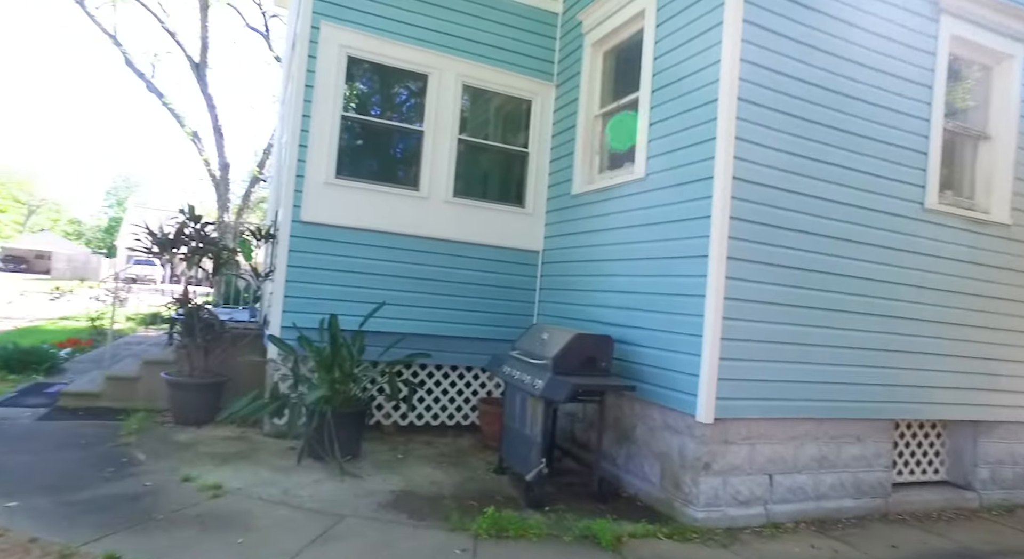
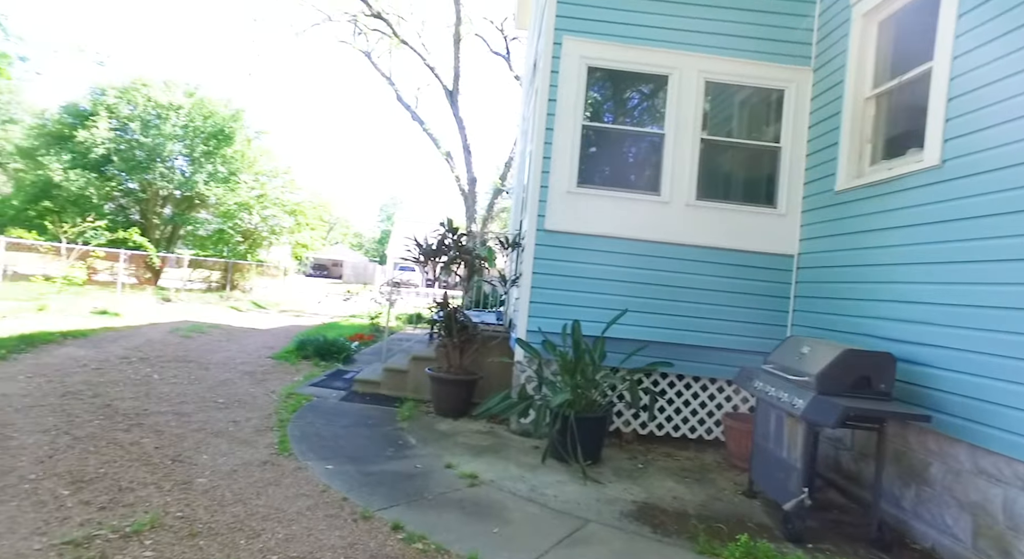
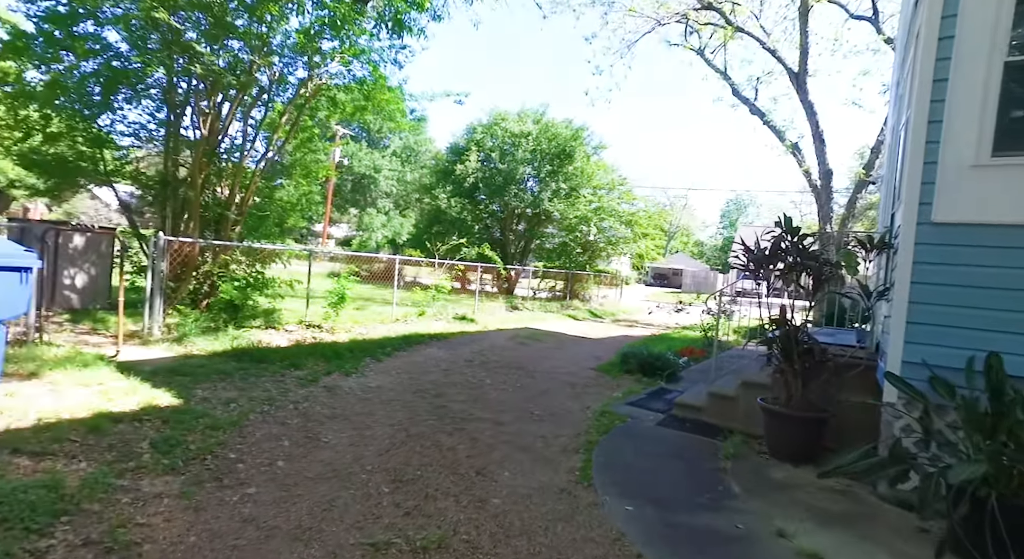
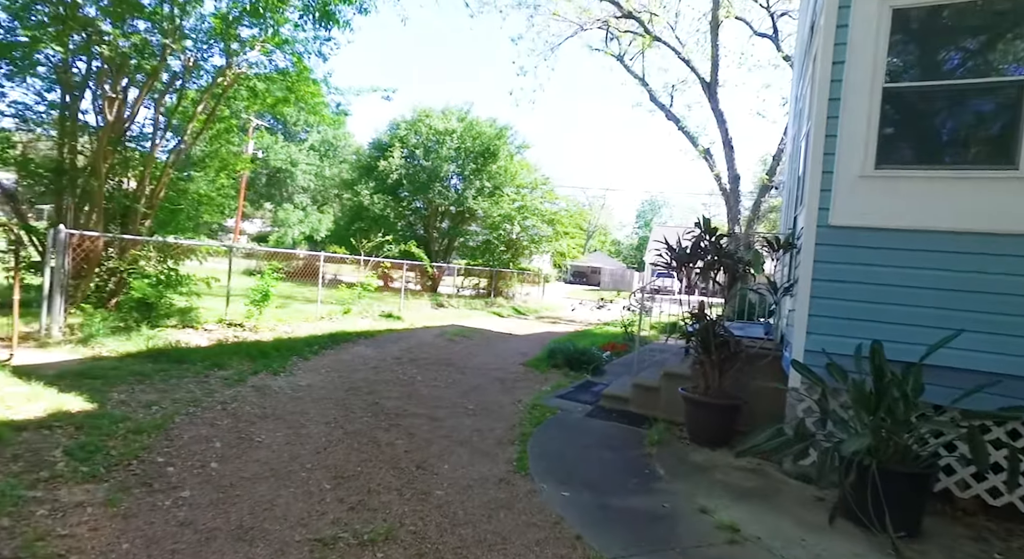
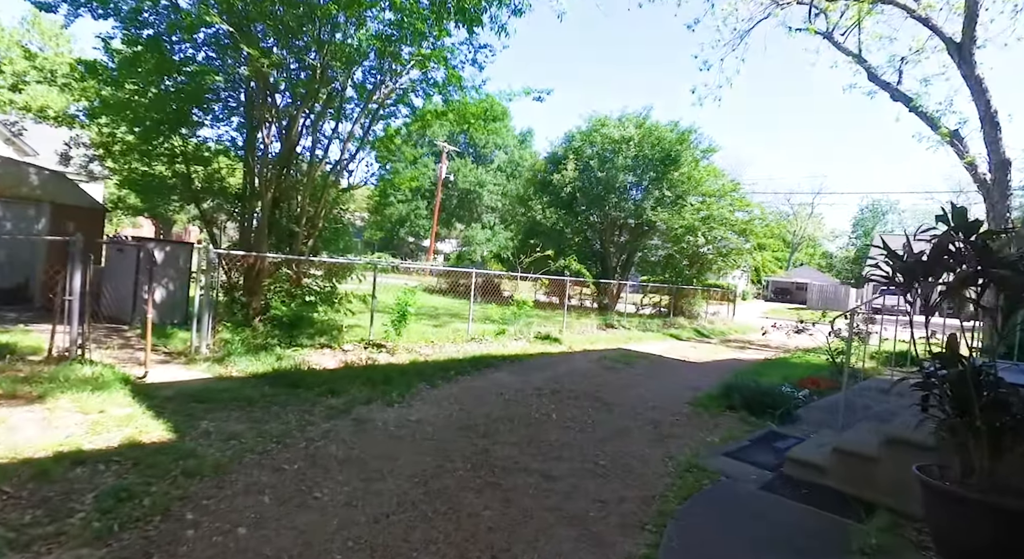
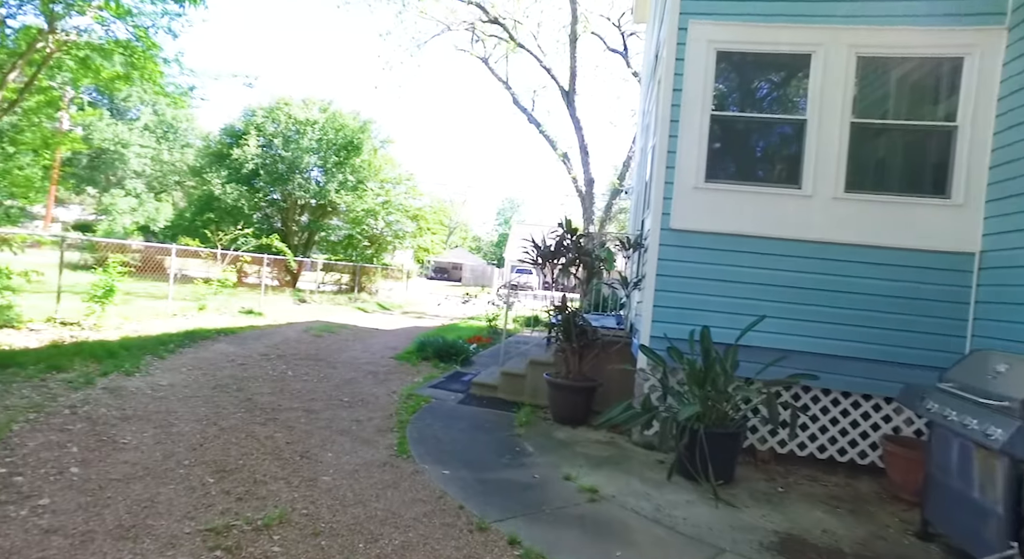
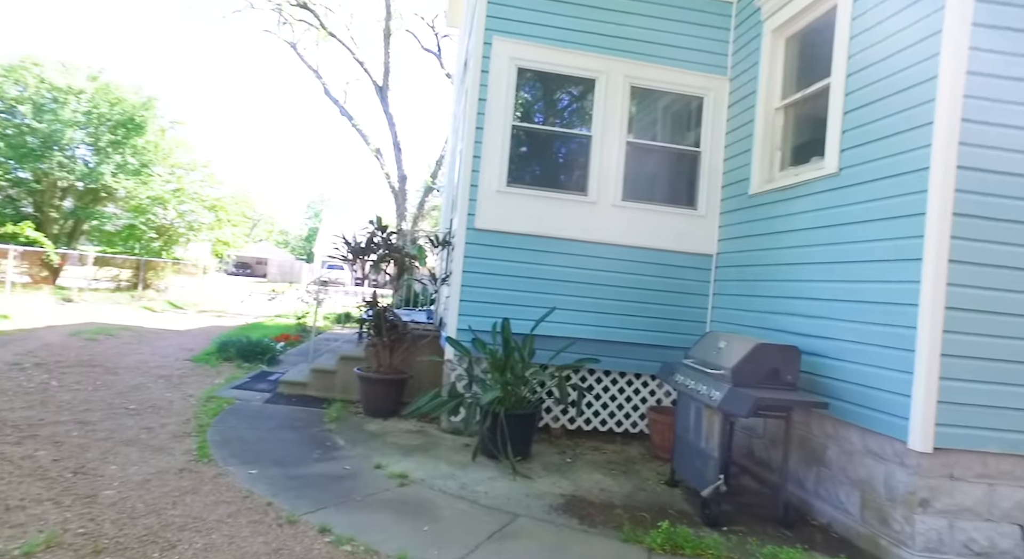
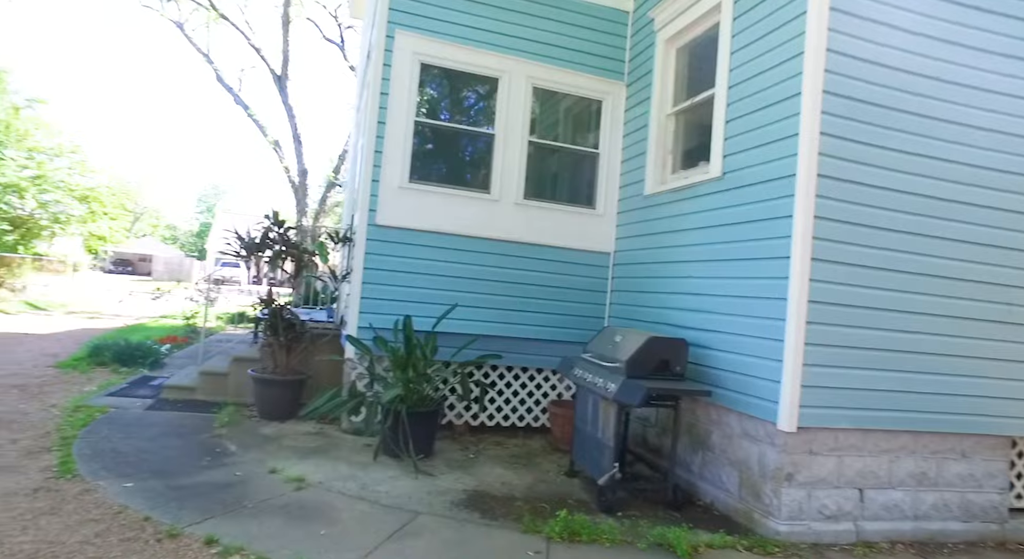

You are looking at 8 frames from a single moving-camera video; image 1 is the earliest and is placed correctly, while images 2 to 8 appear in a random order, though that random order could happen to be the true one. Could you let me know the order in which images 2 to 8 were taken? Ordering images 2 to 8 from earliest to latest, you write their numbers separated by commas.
8, 7, 2, 6, 4, 3, 5
